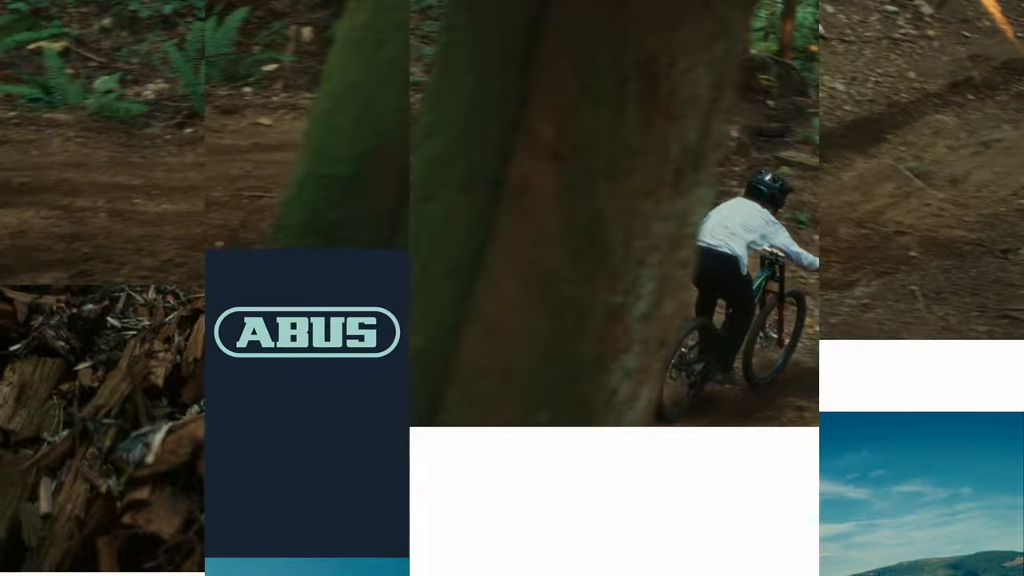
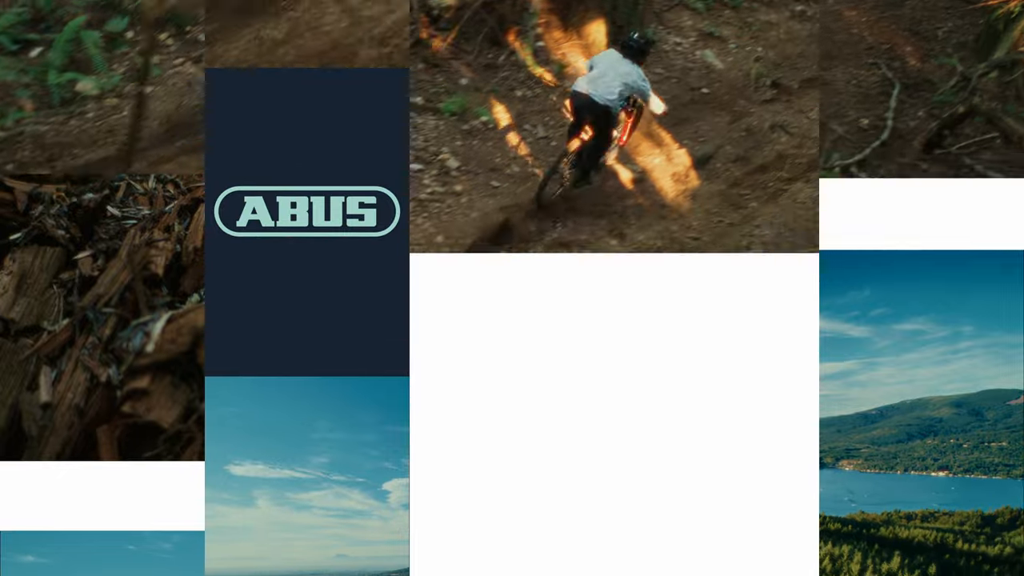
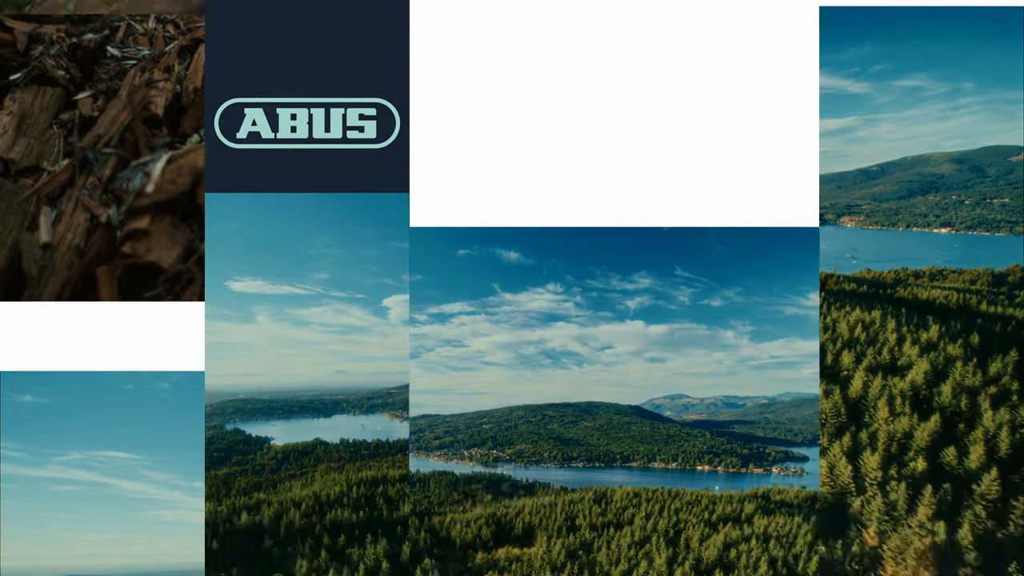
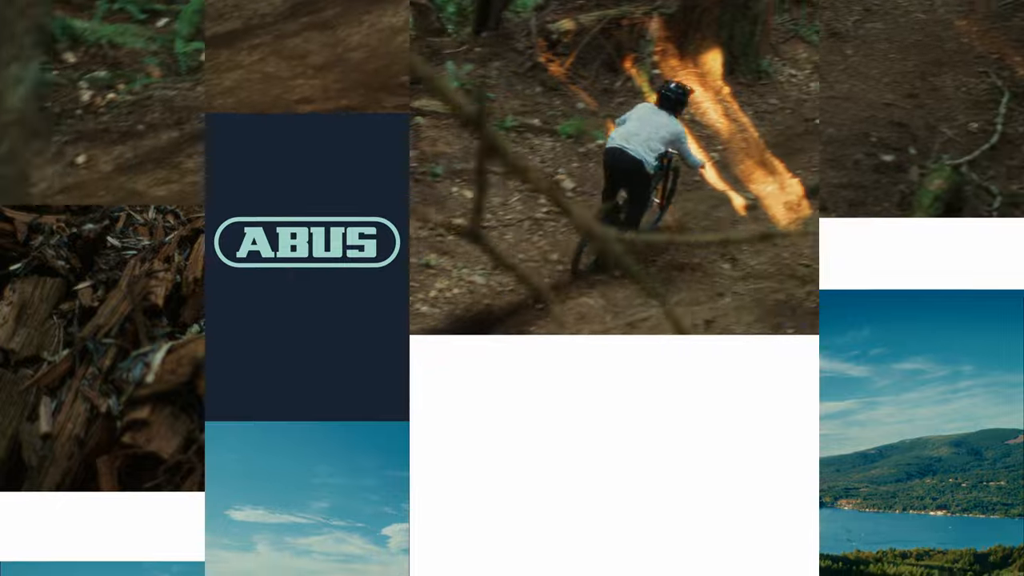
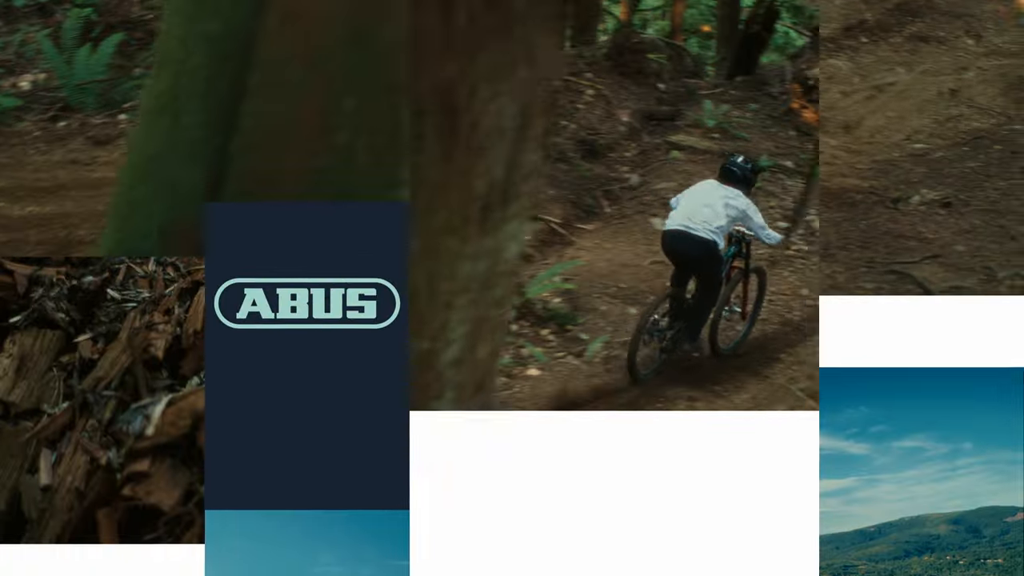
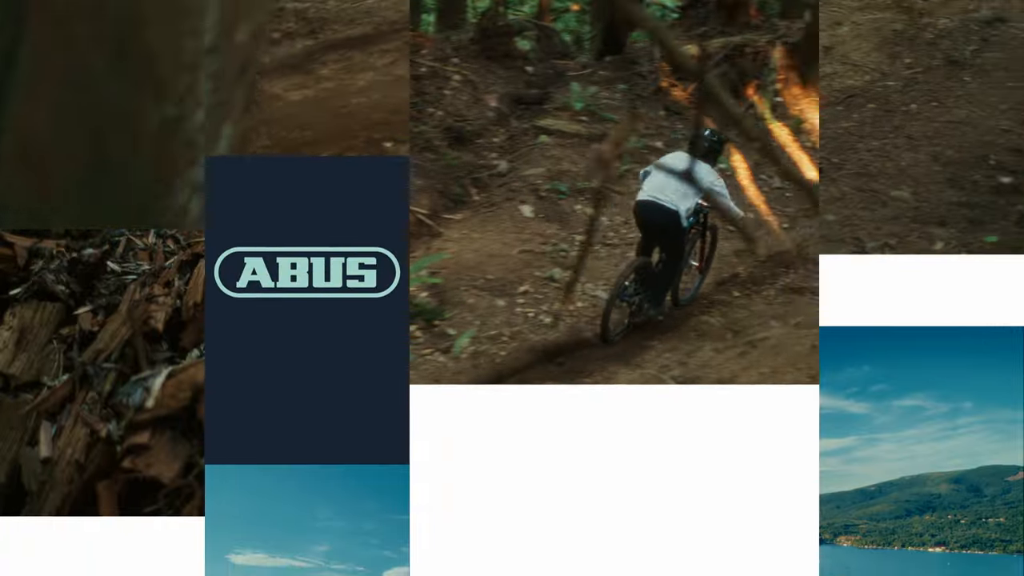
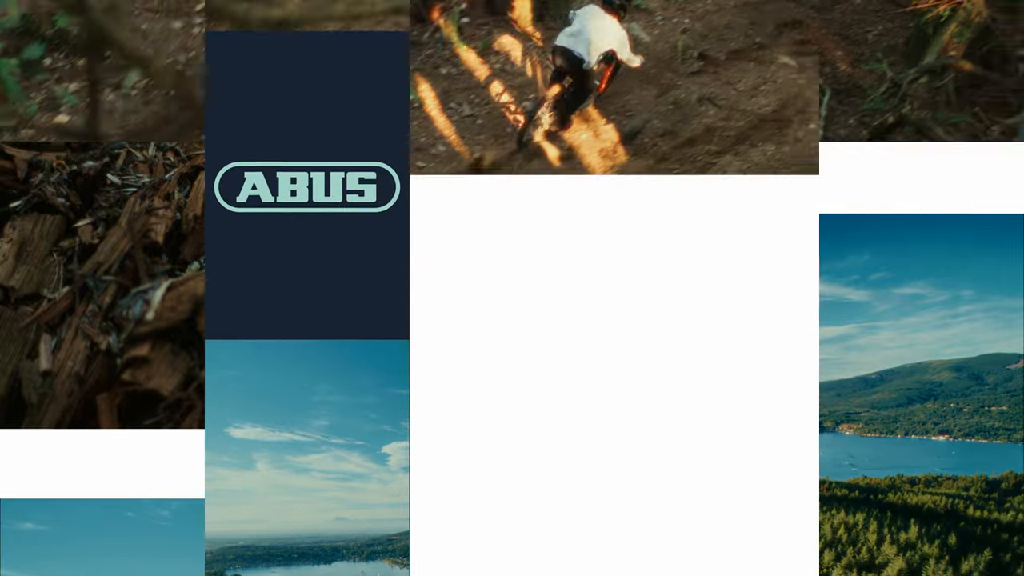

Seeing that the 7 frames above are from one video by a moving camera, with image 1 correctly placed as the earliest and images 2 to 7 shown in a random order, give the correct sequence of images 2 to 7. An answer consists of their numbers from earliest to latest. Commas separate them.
5, 6, 4, 2, 7, 3
